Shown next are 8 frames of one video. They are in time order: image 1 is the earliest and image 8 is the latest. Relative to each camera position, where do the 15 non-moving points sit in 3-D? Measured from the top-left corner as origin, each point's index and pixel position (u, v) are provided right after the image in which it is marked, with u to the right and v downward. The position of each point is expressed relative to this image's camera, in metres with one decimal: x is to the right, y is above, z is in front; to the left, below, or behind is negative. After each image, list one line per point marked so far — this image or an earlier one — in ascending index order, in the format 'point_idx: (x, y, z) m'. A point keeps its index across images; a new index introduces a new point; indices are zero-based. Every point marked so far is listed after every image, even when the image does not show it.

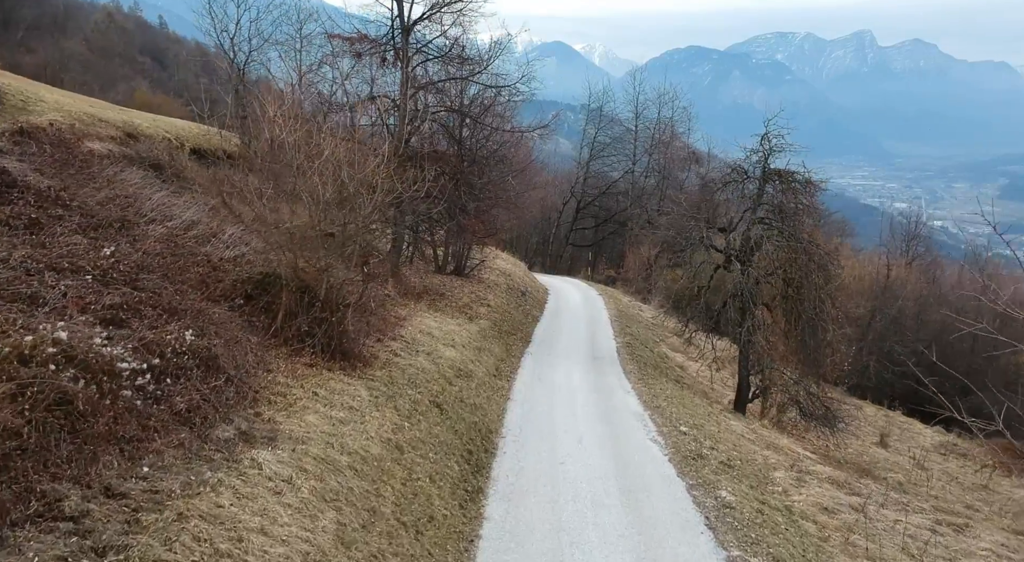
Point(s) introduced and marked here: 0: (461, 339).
0: (-1.2, -1.3, +20.0) m
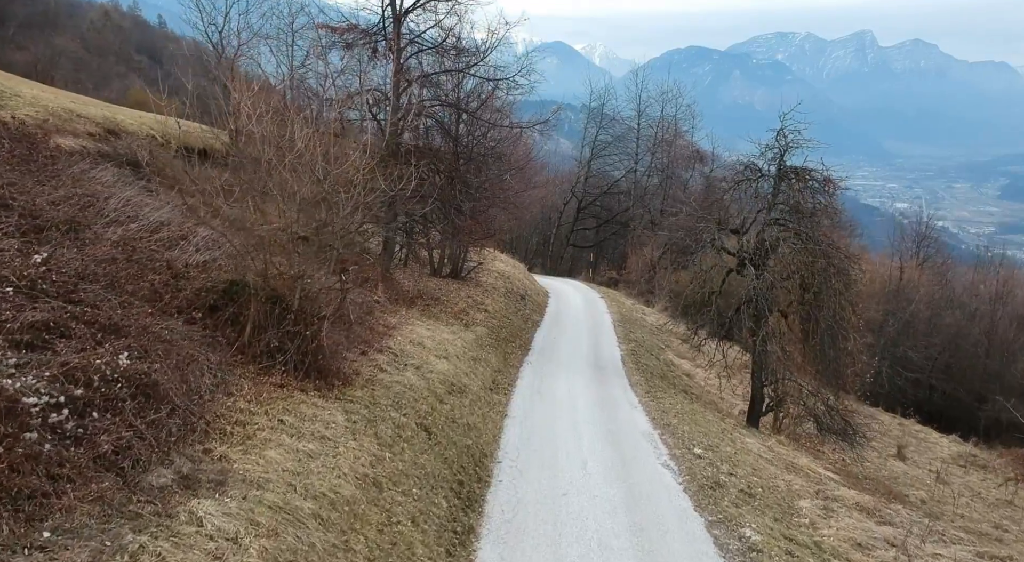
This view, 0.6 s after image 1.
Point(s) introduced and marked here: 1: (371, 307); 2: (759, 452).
0: (-1.2, -1.4, +18.6) m
1: (-3.0, -0.6, +19.2) m
2: (+4.5, -3.2, +16.8) m
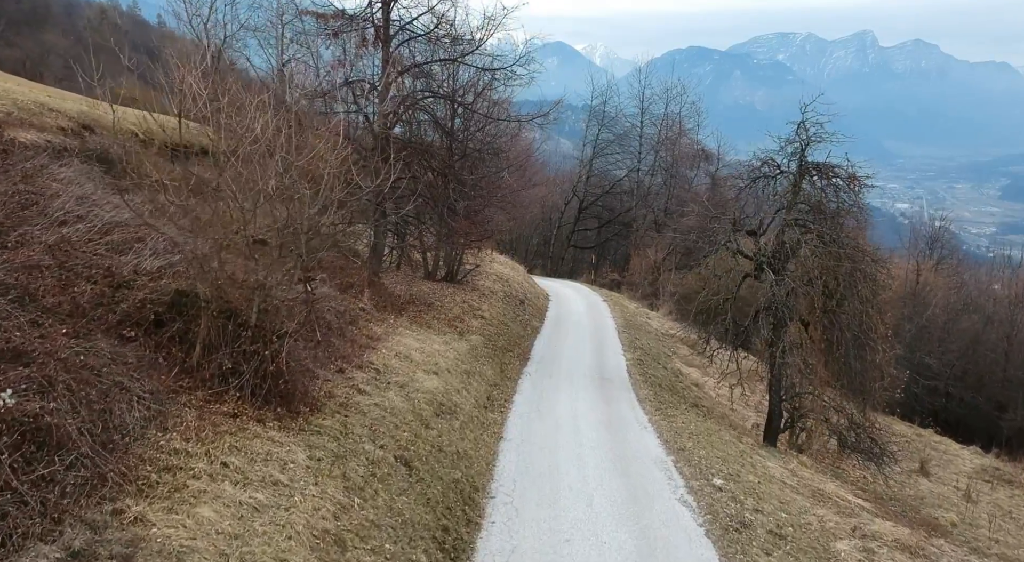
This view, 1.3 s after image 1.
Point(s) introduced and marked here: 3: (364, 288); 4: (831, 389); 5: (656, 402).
0: (-1.3, -1.5, +16.9) m
1: (-3.1, -0.7, +17.5) m
2: (+4.5, -3.3, +15.1) m
3: (-3.2, -0.2, +19.7) m
4: (+6.7, -2.3, +19.2) m
5: (+2.9, -2.5, +18.9) m
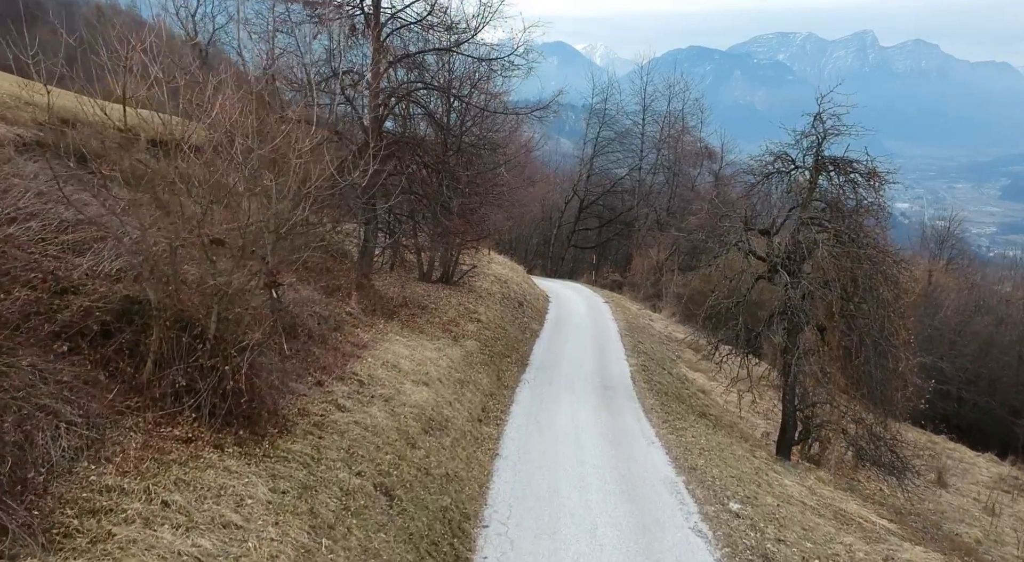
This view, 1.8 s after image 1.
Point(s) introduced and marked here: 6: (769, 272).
0: (-1.3, -1.6, +15.8) m
1: (-3.1, -0.8, +16.3) m
2: (+4.4, -3.3, +14.0) m
3: (-3.2, -0.2, +18.5) m
4: (+6.6, -2.3, +18.0) m
5: (+2.9, -2.5, +17.7) m
6: (+5.1, +0.2, +18.0) m
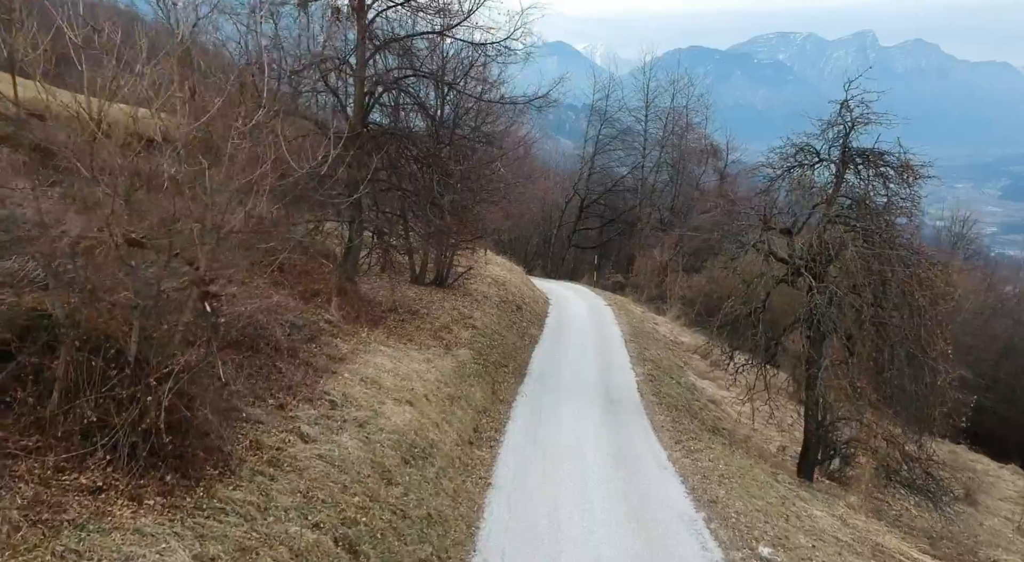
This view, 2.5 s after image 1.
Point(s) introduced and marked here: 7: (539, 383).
0: (-1.4, -1.7, +14.1) m
1: (-3.2, -0.8, +14.7) m
2: (+4.3, -3.4, +12.3) m
3: (-3.3, -0.3, +16.9) m
4: (+6.5, -2.4, +16.4) m
5: (+2.8, -2.6, +16.0) m
6: (+5.0, +0.1, +16.4) m
7: (+0.6, -2.2, +19.7) m
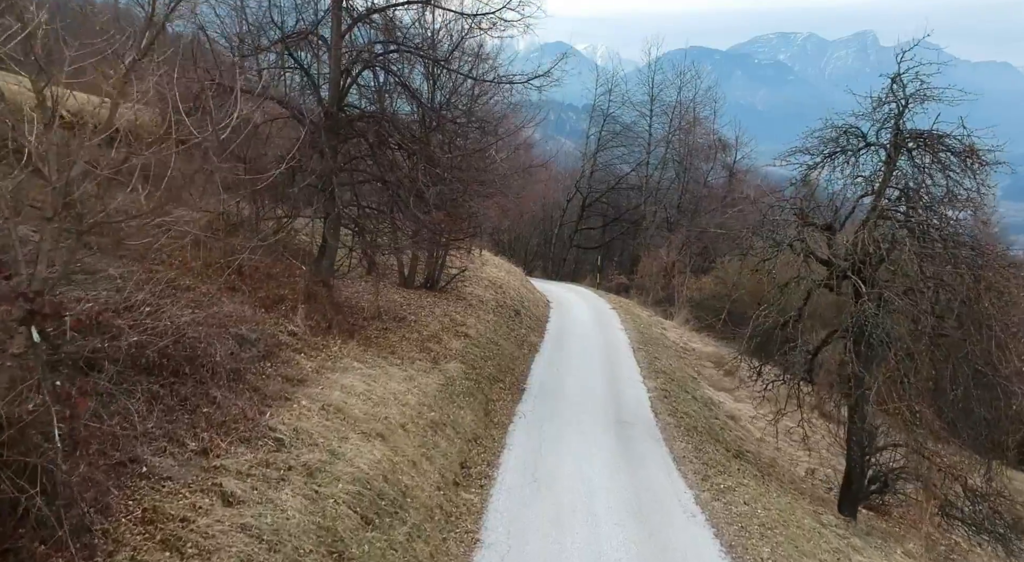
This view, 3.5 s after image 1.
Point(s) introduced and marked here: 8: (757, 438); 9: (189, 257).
0: (-1.5, -1.7, +11.8) m
1: (-3.3, -0.9, +12.3) m
2: (+4.3, -3.5, +10.0) m
3: (-3.4, -0.4, +14.5) m
4: (+6.5, -2.5, +14.0) m
5: (+2.7, -2.7, +13.7) m
6: (+4.9, 0.0, +14.0) m
7: (+0.5, -2.3, +17.3) m
8: (+5.3, -3.3, +19.8) m
9: (-5.3, +0.4, +15.0) m
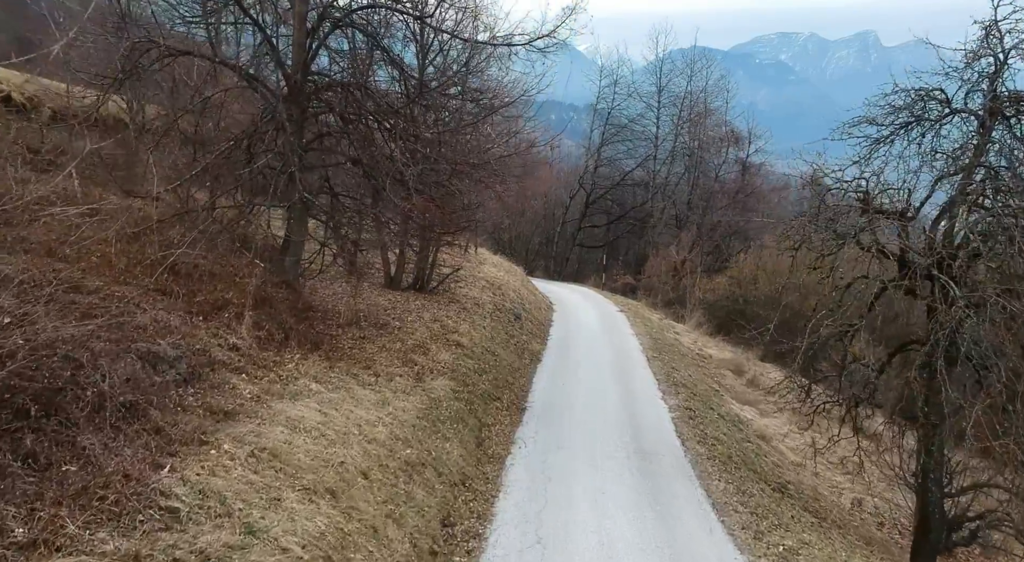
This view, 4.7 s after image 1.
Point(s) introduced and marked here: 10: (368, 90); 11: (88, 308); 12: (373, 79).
0: (-1.5, -1.7, +9.0) m
1: (-3.3, -0.9, +9.6) m
2: (+4.2, -3.5, +7.2) m
3: (-3.4, -0.4, +11.8) m
4: (+6.4, -2.5, +11.2) m
5: (+2.7, -2.7, +10.9) m
6: (+4.9, 0.0, +11.3) m
7: (+0.5, -2.3, +14.6) m
8: (+5.2, -3.3, +17.0) m
9: (-5.3, +0.4, +12.2) m
10: (-2.2, +3.0, +14.3) m
11: (-4.5, -0.3, +9.9) m
12: (-2.3, +3.3, +15.0) m
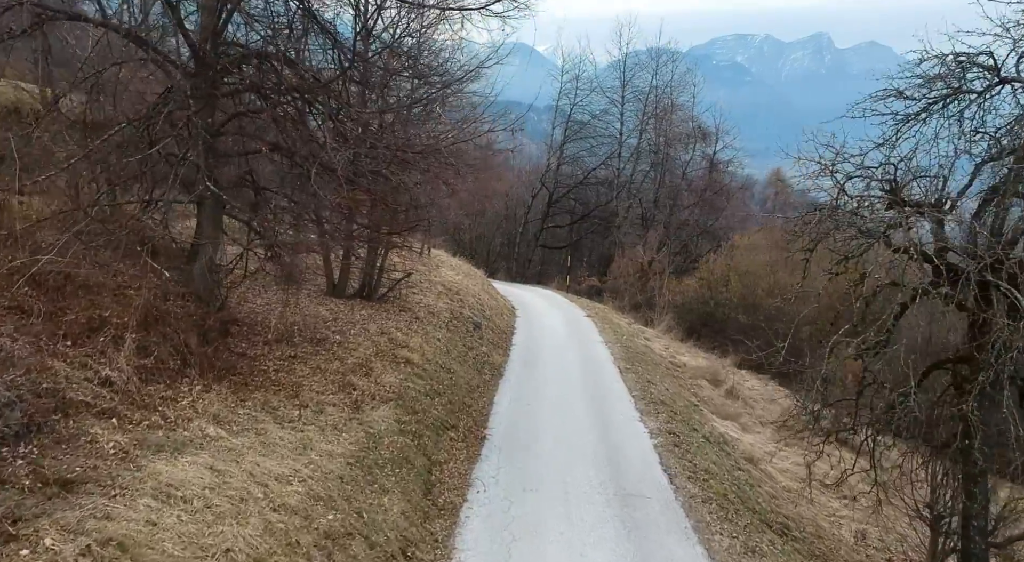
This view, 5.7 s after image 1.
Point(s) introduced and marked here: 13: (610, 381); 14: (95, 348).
0: (-1.9, -1.9, +6.7) m
1: (-3.7, -1.0, +7.2) m
2: (+4.0, -3.6, +5.1) m
3: (-3.9, -0.5, +9.4) m
4: (+6.0, -2.5, +9.2) m
5: (+2.3, -2.8, +8.7) m
6: (+4.4, -0.1, +9.2) m
7: (-0.1, -2.4, +12.3) m
8: (+4.6, -3.4, +14.9) m
9: (-5.8, +0.2, +9.7) m
10: (-2.8, +2.9, +12.0) m
11: (-4.9, -0.4, +7.4) m
12: (-2.9, +3.1, +12.6) m
13: (+1.9, -2.0, +17.7) m
14: (-4.1, -0.6, +9.2) m
